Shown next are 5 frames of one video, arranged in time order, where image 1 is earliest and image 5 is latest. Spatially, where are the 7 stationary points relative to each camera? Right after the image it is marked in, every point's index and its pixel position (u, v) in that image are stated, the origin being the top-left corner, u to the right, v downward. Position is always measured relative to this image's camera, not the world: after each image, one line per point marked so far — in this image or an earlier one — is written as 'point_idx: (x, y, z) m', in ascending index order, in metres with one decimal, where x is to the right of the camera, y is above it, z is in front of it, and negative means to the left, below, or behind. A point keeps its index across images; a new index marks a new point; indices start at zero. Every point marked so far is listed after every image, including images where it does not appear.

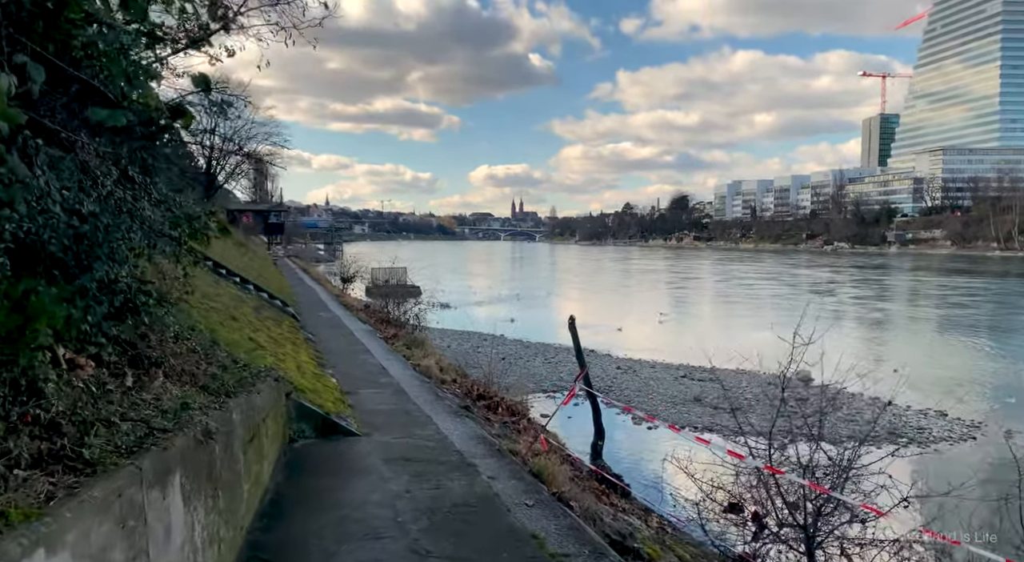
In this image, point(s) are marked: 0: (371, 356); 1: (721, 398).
0: (-2.3, -1.2, +10.8) m
1: (+5.3, -3.0, +17.3) m
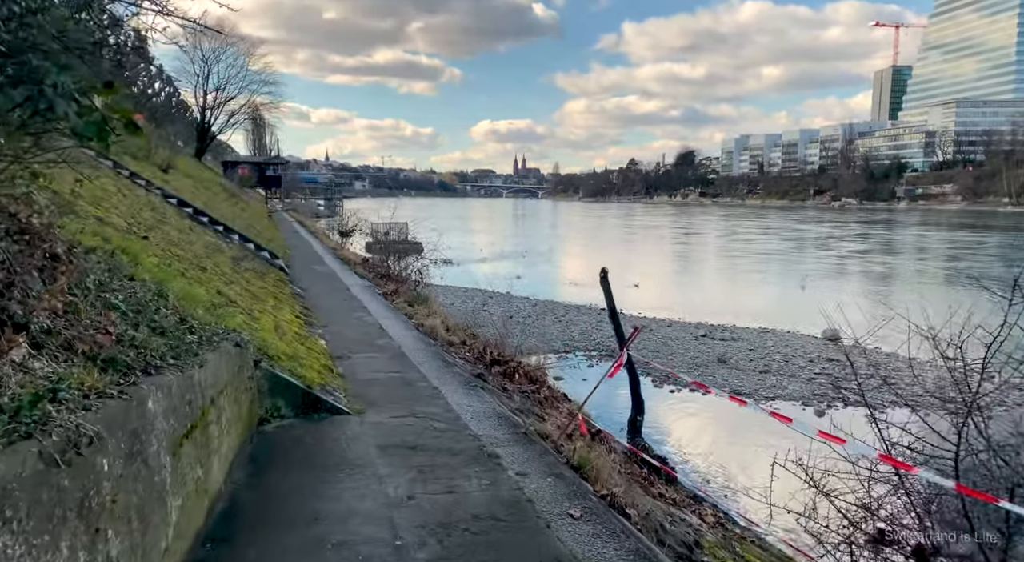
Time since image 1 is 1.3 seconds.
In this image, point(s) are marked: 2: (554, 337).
0: (-2.0, -0.5, +9.5) m
1: (+5.6, -1.9, +16.0) m
2: (+1.1, -1.6, +18.9) m
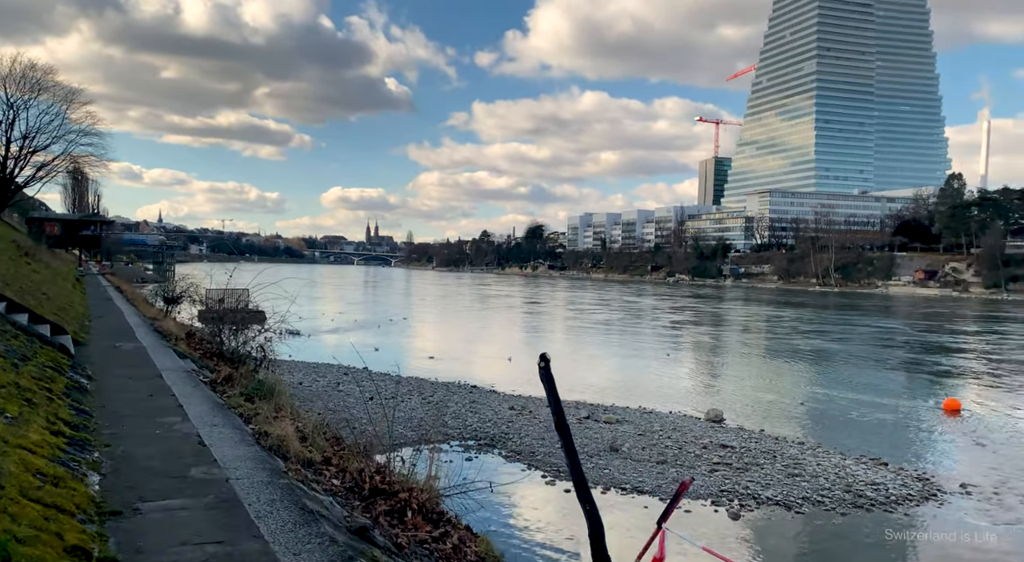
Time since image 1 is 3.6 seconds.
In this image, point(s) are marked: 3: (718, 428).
0: (-3.2, -1.4, +6.6) m
1: (+2.8, -3.5, +14.5) m
2: (-2.2, -3.5, +16.3) m
3: (+5.0, -3.6, +16.4) m
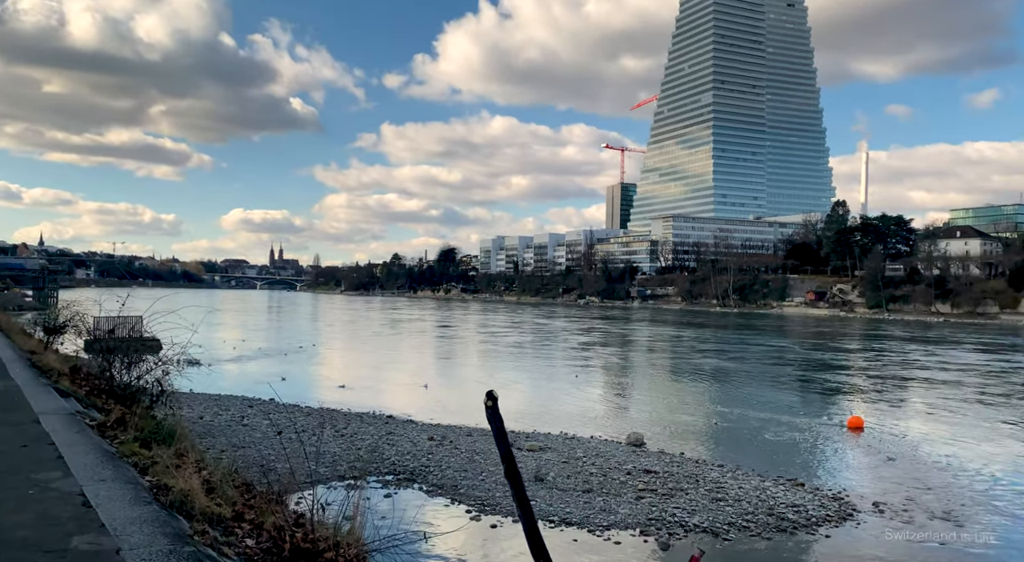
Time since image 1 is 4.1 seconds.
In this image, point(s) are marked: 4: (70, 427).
0: (-3.8, -1.7, +5.7) m
1: (+1.1, -4.1, +14.2) m
2: (-4.0, -4.1, +15.4) m
3: (+3.1, -4.1, +16.4) m
4: (-5.2, -1.7, +8.0) m
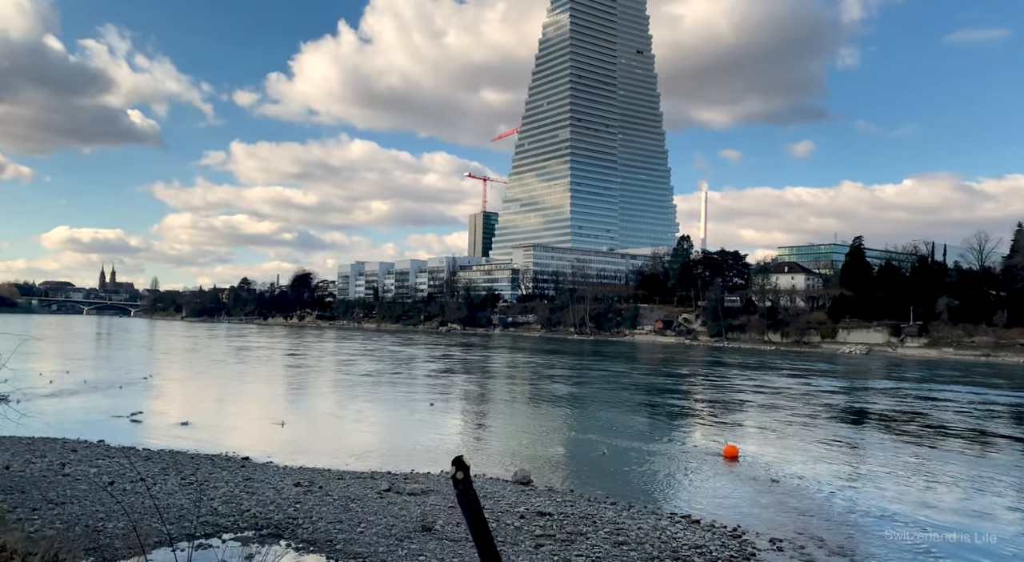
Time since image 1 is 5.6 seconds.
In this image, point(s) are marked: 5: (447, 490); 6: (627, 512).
0: (-4.2, -1.8, +3.9) m
1: (-1.1, -4.7, +13.1) m
2: (-6.4, -4.6, +13.2) m
3: (+0.4, -4.8, +15.6) m
4: (-6.1, -2.0, +5.8) m
5: (-1.5, -4.7, +15.2) m
6: (+2.3, -4.6, +13.5) m
